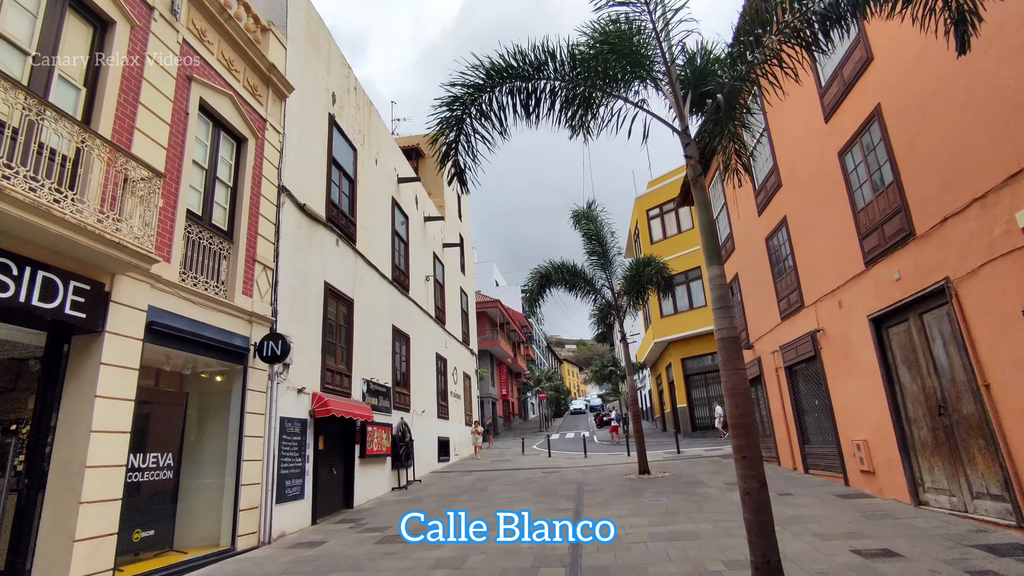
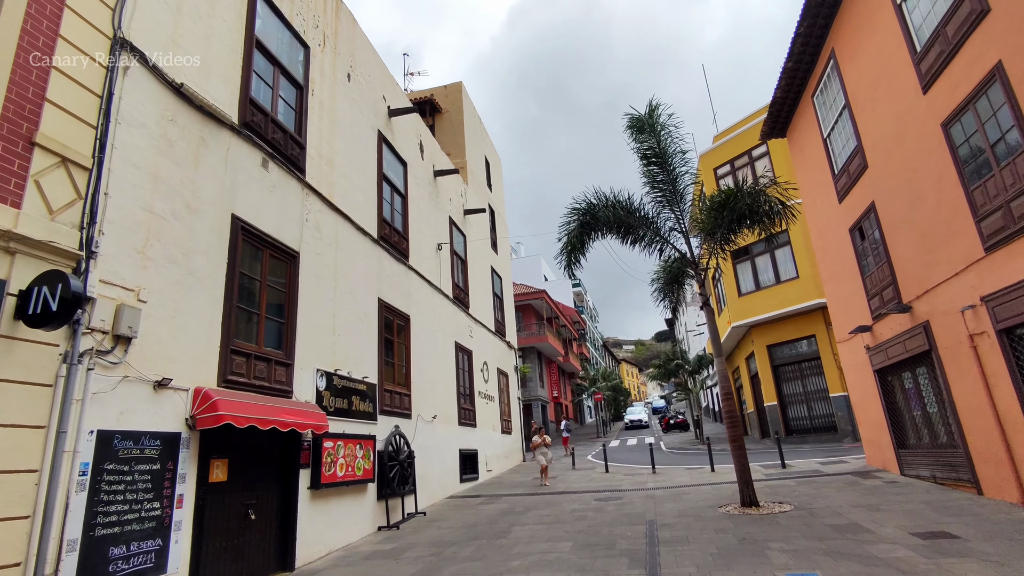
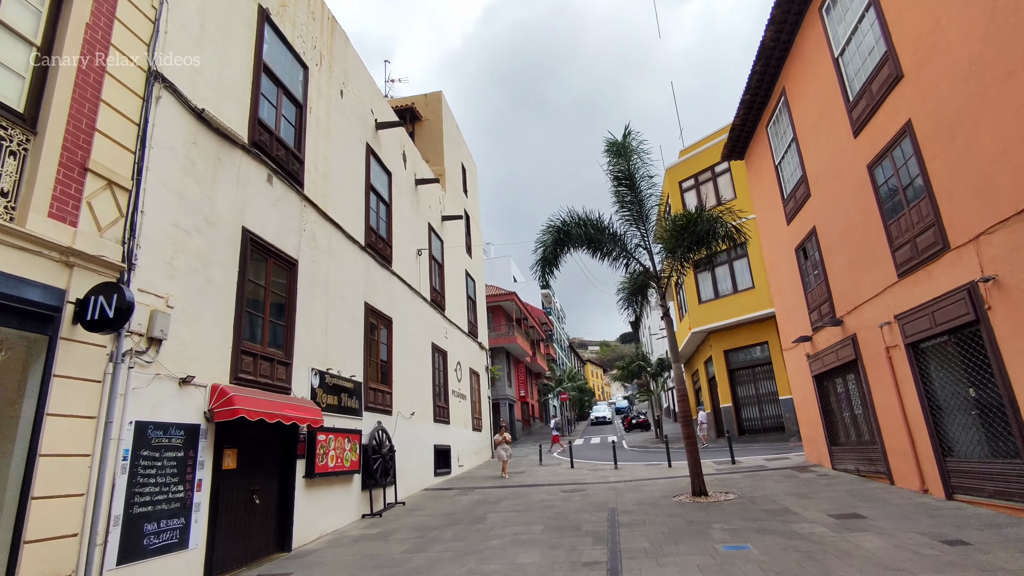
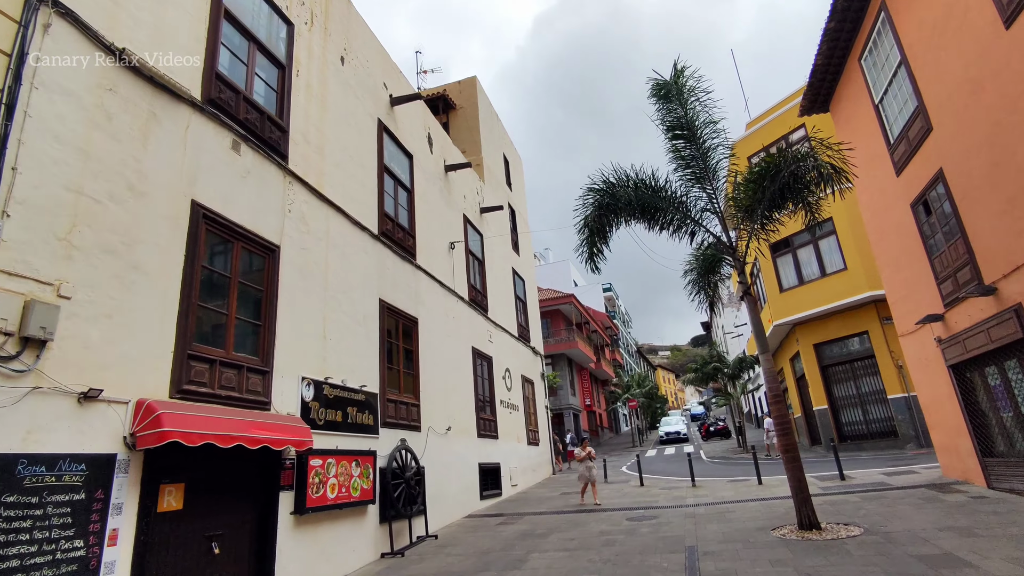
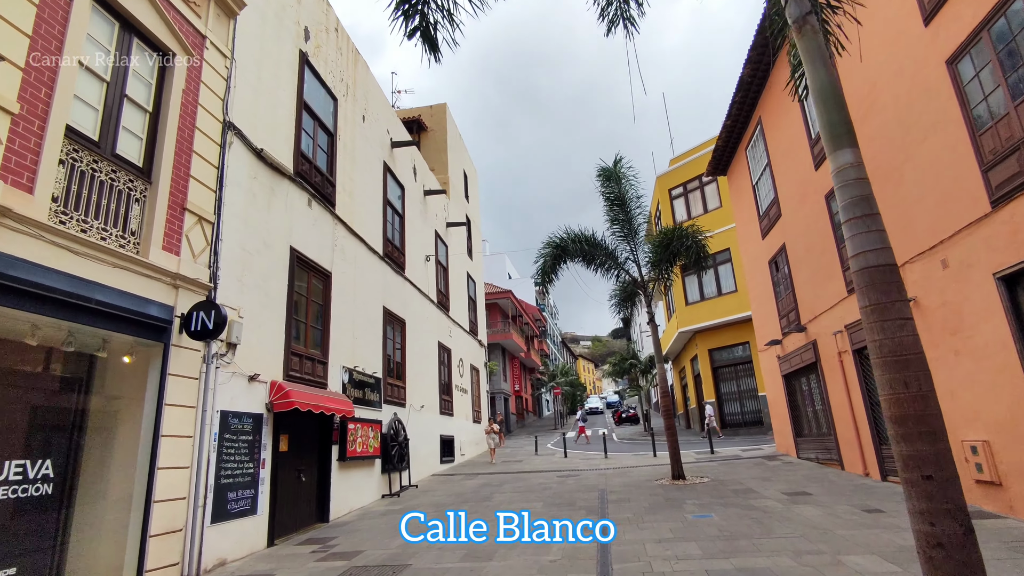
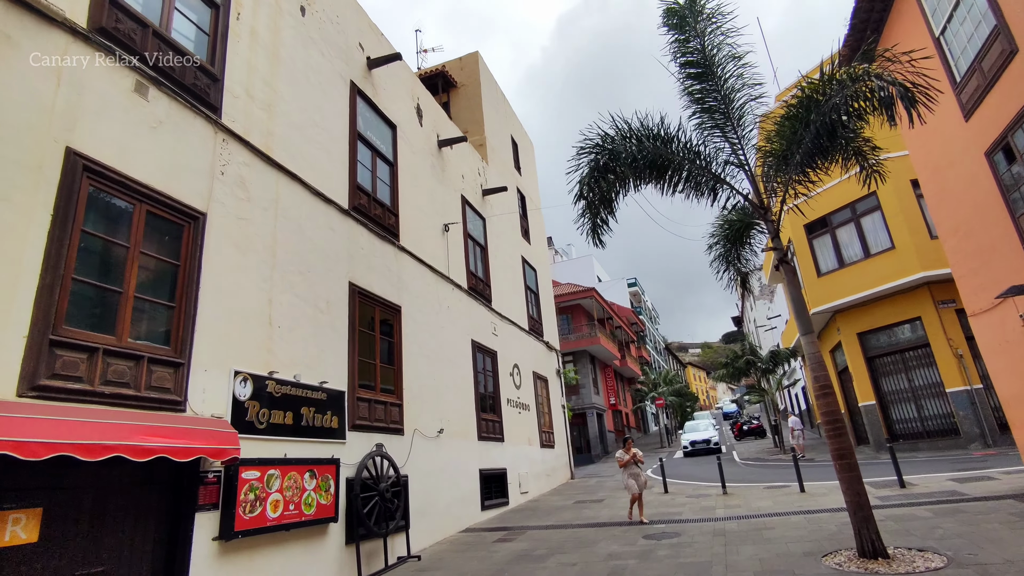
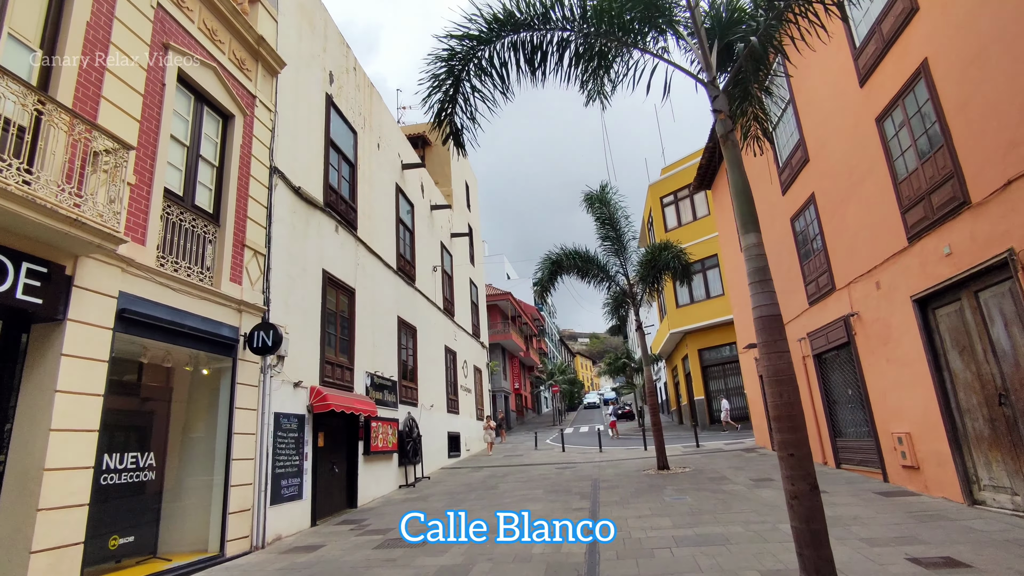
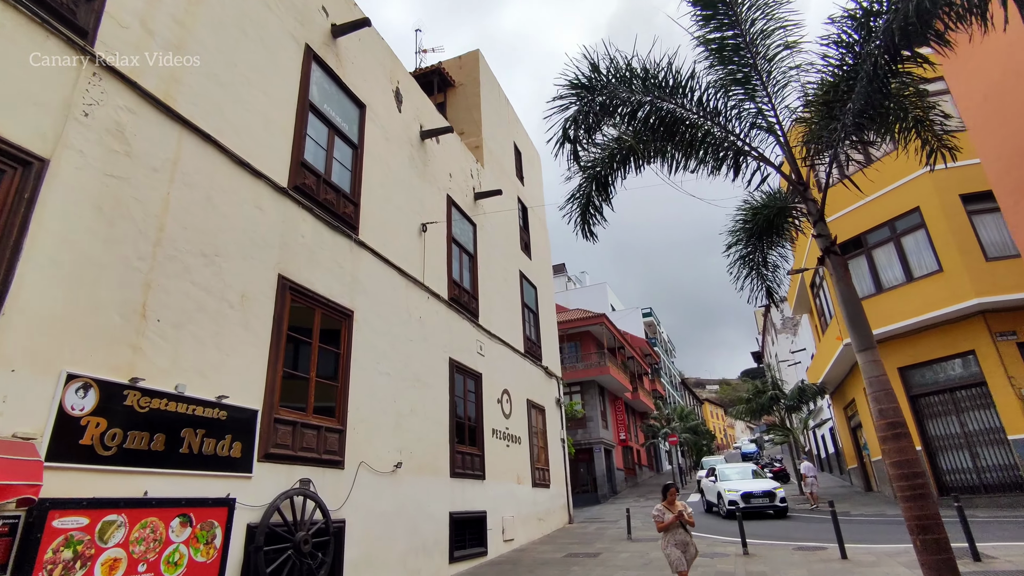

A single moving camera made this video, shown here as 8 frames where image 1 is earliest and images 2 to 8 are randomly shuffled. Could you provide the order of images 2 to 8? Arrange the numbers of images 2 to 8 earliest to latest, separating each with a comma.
7, 5, 3, 2, 4, 6, 8
